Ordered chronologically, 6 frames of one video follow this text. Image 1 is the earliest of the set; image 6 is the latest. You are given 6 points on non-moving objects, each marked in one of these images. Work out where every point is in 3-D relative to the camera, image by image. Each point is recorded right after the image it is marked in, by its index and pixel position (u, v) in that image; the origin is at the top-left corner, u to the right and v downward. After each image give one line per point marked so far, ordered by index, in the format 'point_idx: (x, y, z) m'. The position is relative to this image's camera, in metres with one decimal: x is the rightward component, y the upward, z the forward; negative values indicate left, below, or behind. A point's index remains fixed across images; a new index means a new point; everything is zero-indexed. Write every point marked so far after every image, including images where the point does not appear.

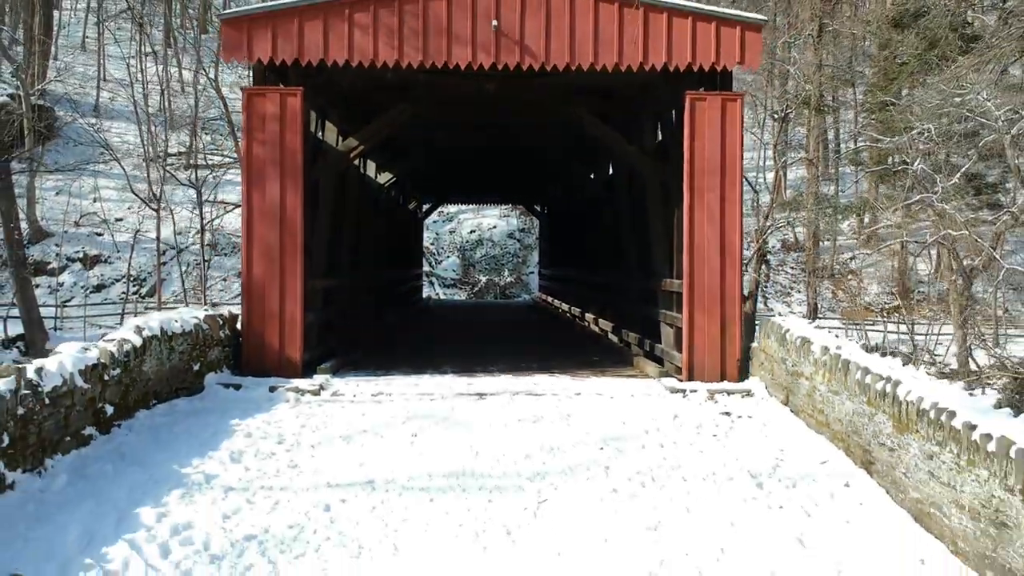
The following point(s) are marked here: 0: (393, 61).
0: (-0.9, +1.7, +6.2) m
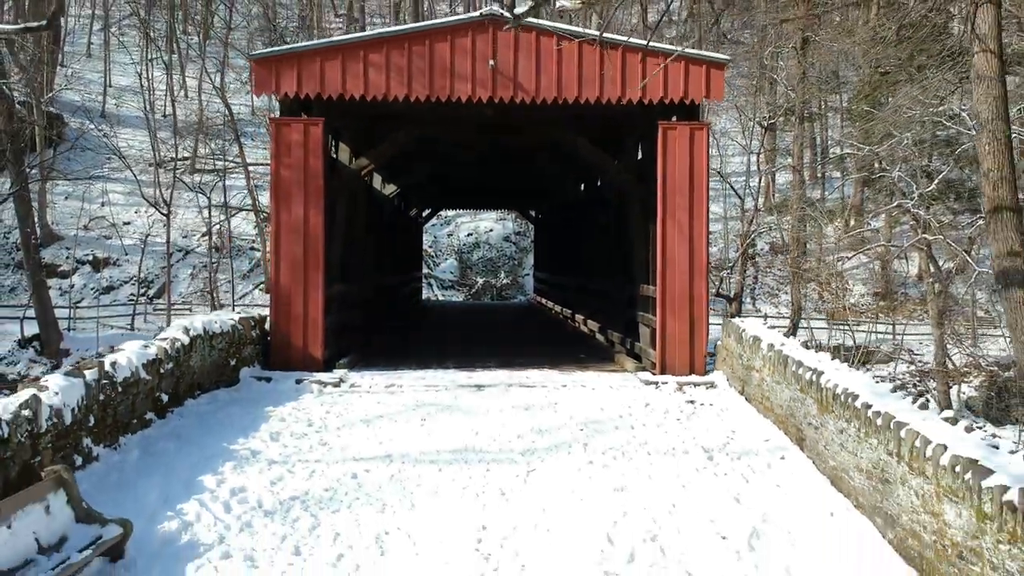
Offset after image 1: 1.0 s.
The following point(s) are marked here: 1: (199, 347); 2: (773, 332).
0: (-1.0, +1.7, +7.1) m
1: (-2.4, -0.5, +6.3) m
2: (+2.0, -0.3, +6.2) m
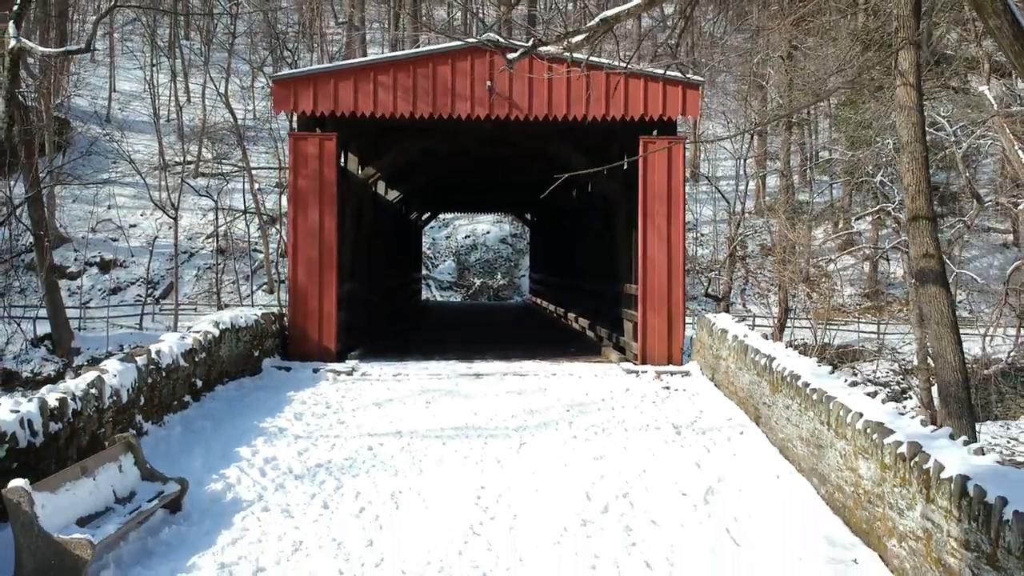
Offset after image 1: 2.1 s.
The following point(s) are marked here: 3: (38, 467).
0: (-1.0, +1.7, +7.8) m
1: (-2.5, -0.4, +7.0) m
2: (+1.9, -0.3, +6.9) m
3: (-2.5, -0.9, +4.3) m
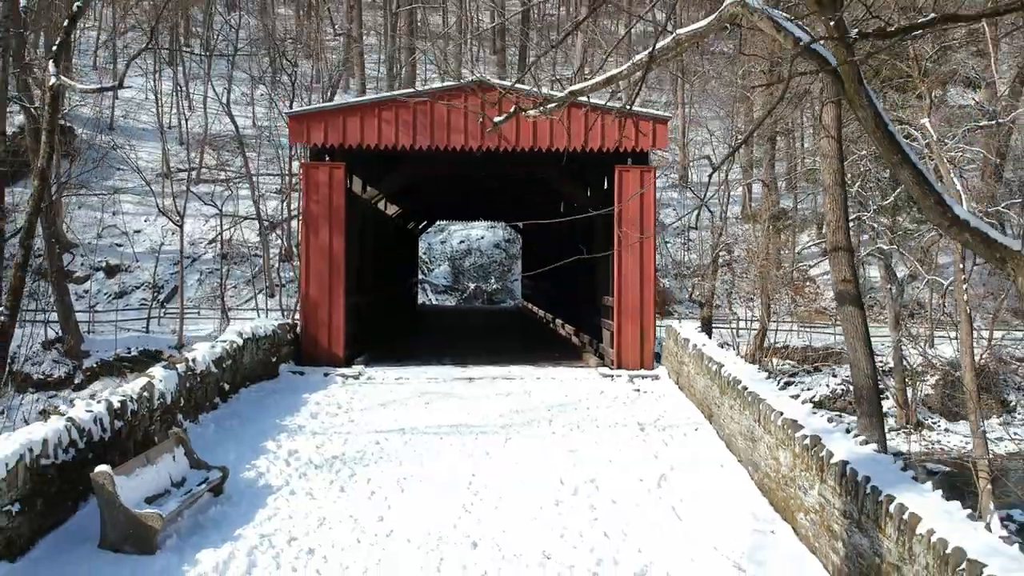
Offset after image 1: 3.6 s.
0: (-1.1, +1.6, +8.8) m
1: (-2.6, -0.6, +7.9) m
2: (+1.8, -0.5, +7.8) m
3: (-2.6, -1.1, +5.2) m
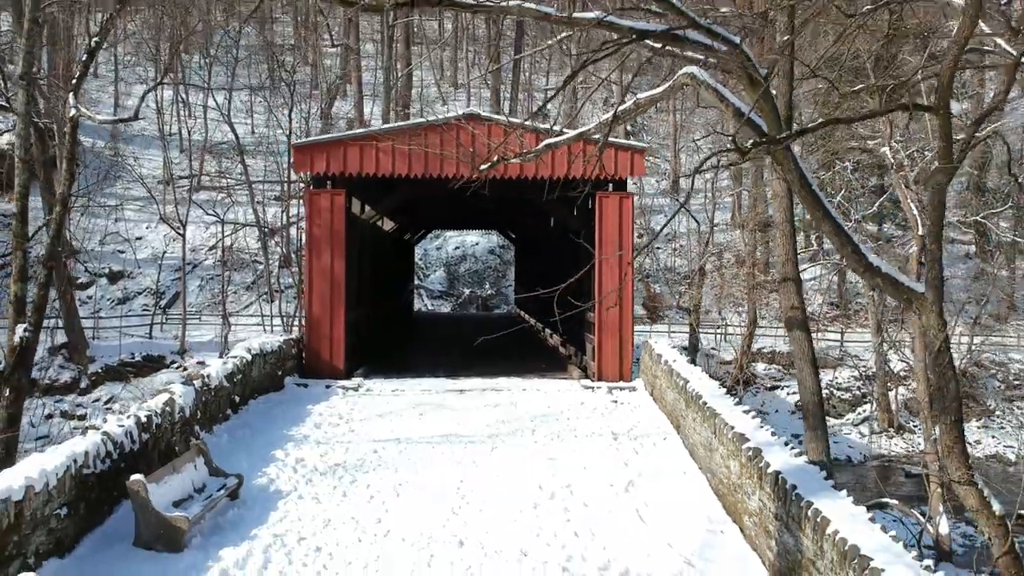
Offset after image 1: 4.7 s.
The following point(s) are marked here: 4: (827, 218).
0: (-1.3, +1.3, +9.4) m
1: (-2.7, -0.8, +8.6) m
2: (+1.7, -0.7, +8.5) m
3: (-2.7, -1.3, +5.8) m
4: (+1.8, +0.4, +4.5) m
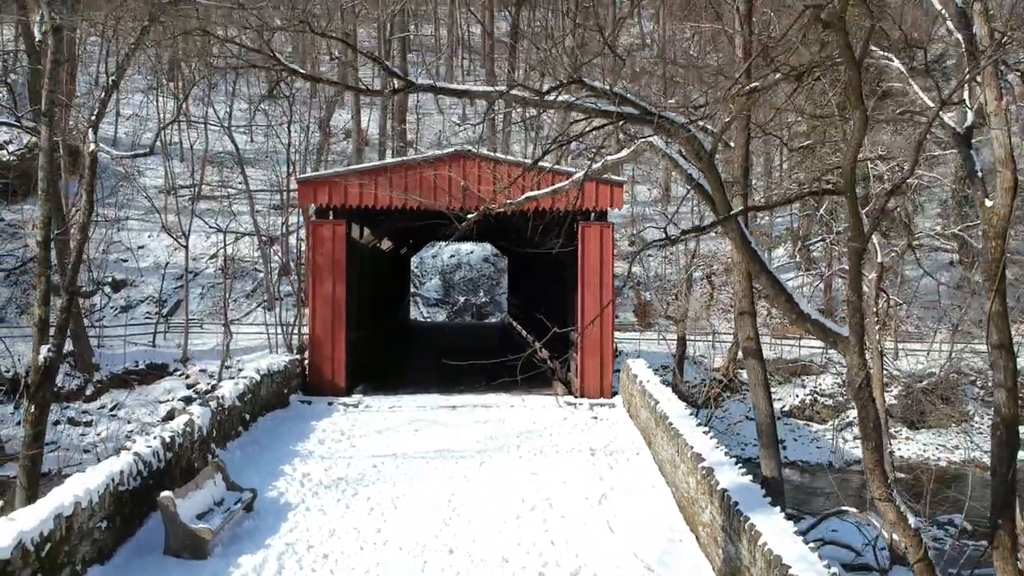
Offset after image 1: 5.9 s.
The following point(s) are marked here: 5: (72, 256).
0: (-1.4, +1.1, +10.2) m
1: (-2.9, -1.1, +9.3) m
2: (+1.6, -1.0, +9.3) m
3: (-2.9, -1.6, +6.6) m
4: (+1.7, +0.1, +5.3) m
5: (-5.9, +0.4, +10.8) m
